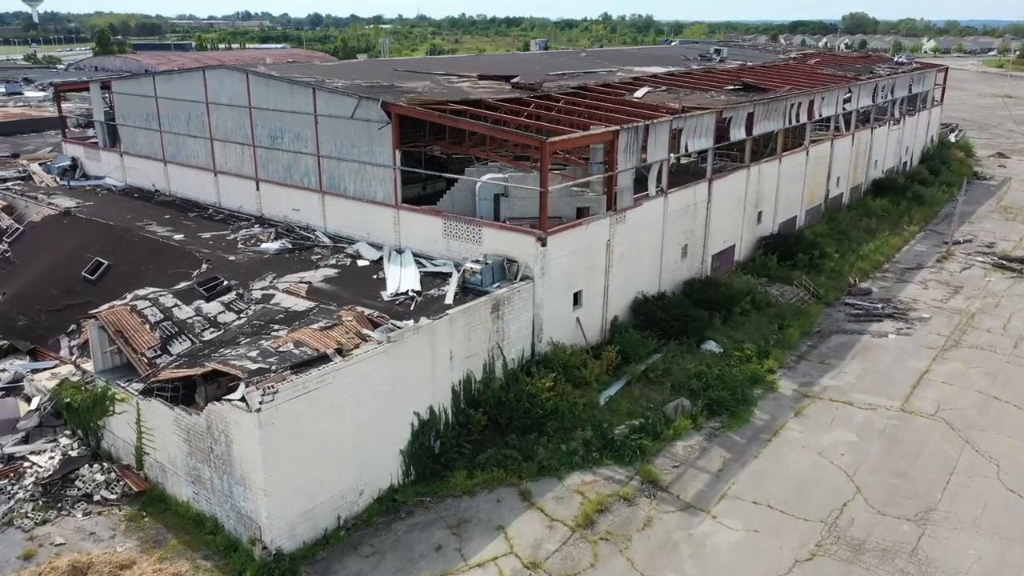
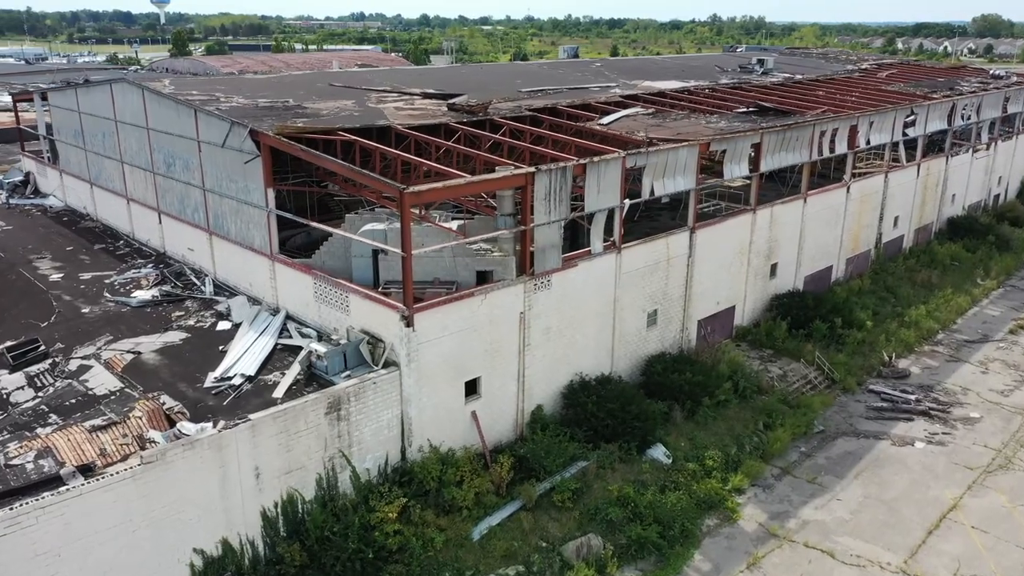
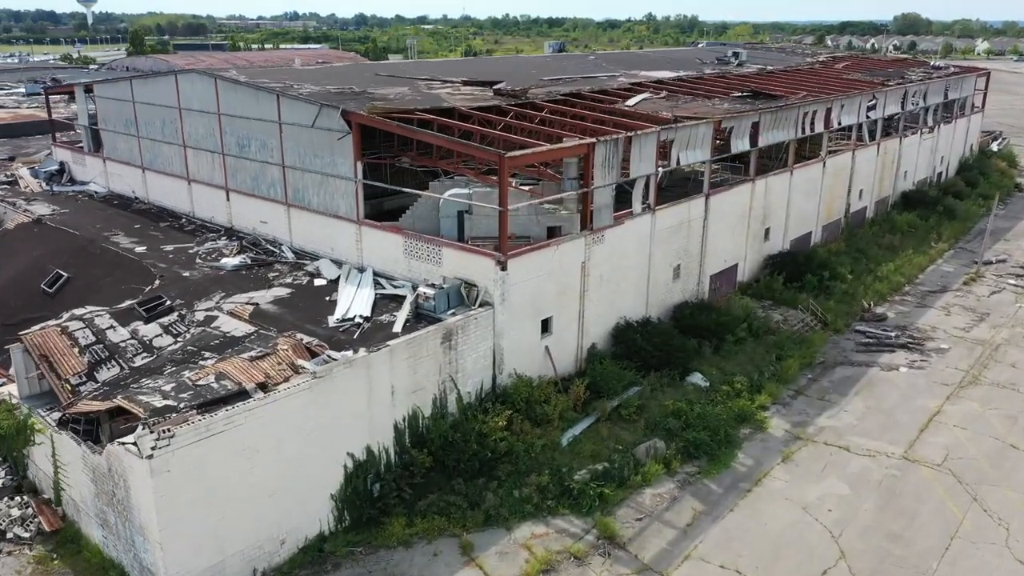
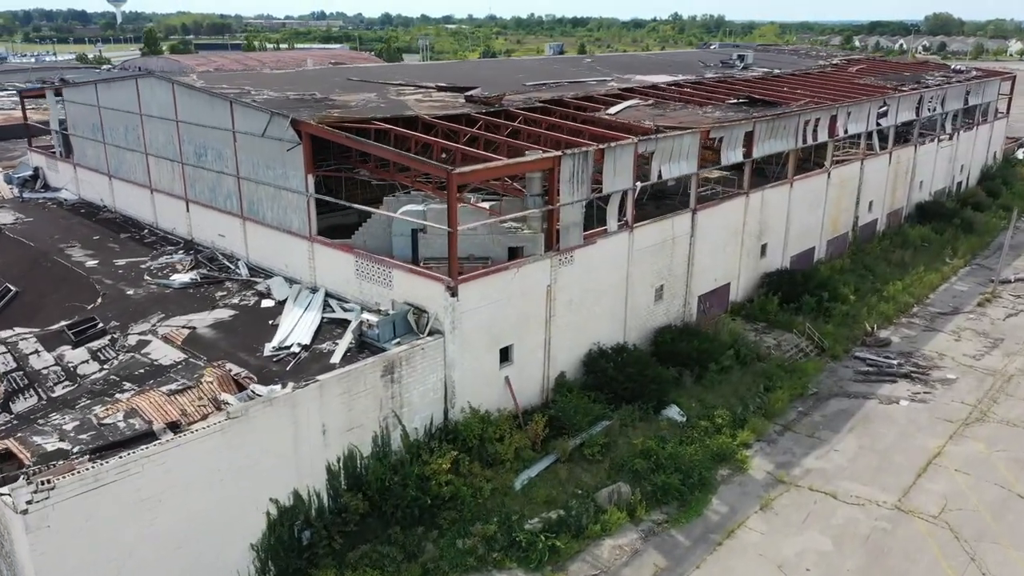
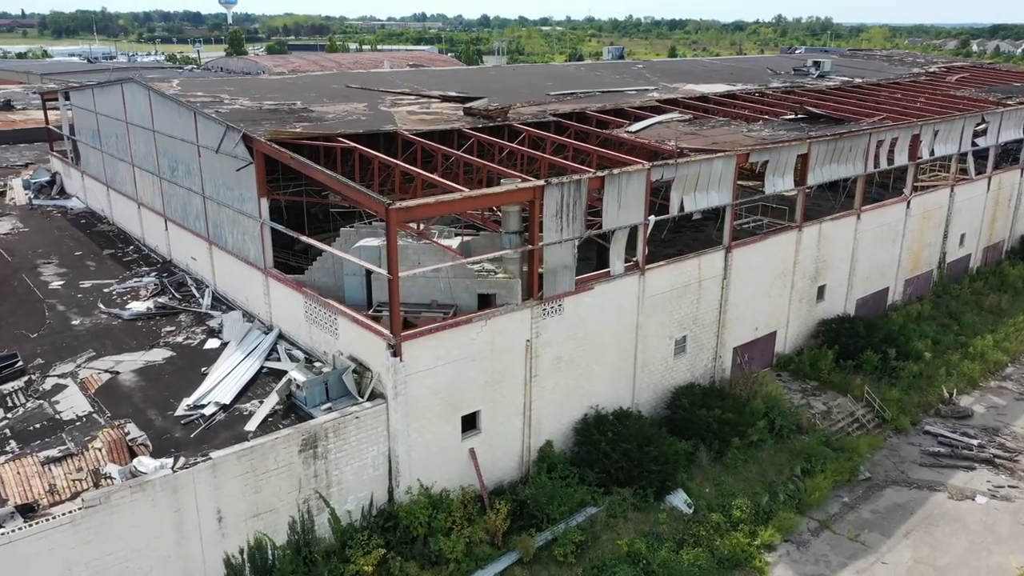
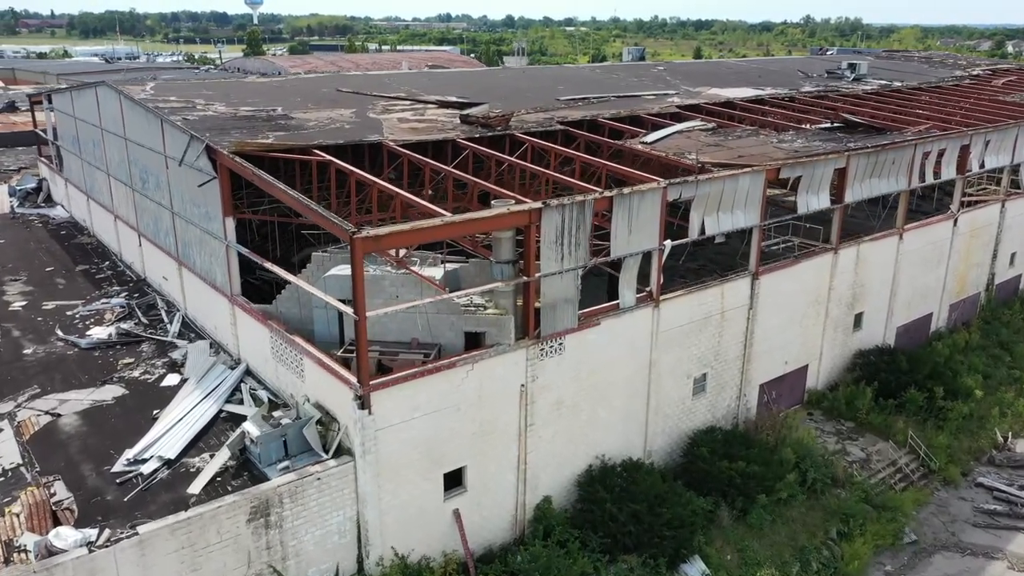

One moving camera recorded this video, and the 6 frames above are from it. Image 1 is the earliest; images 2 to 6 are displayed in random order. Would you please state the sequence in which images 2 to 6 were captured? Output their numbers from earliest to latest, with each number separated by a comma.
3, 4, 2, 5, 6
